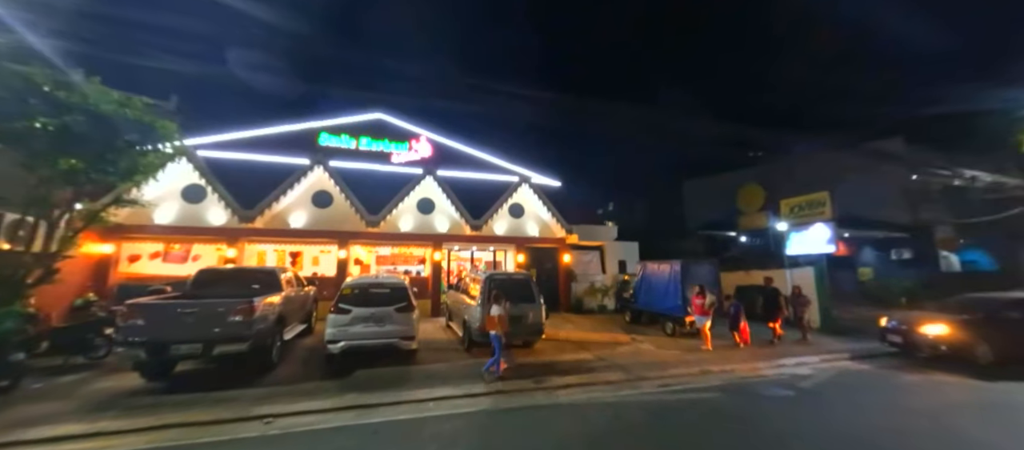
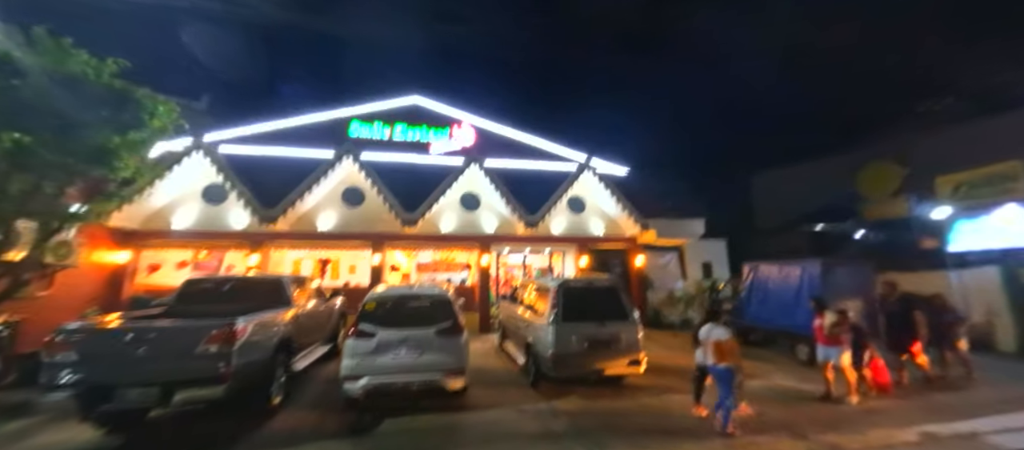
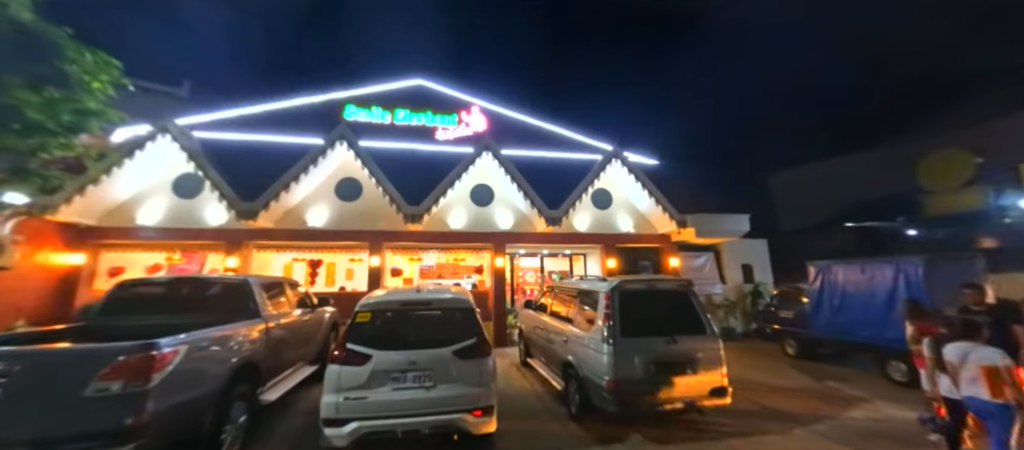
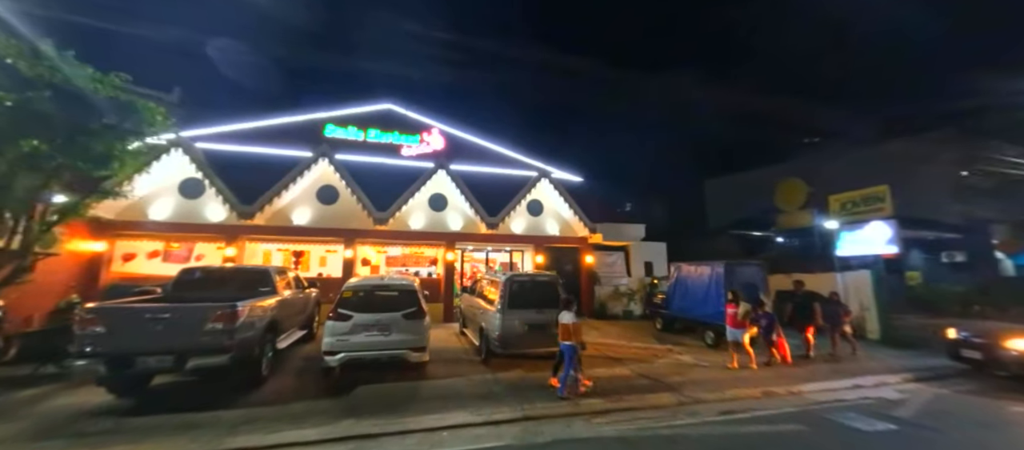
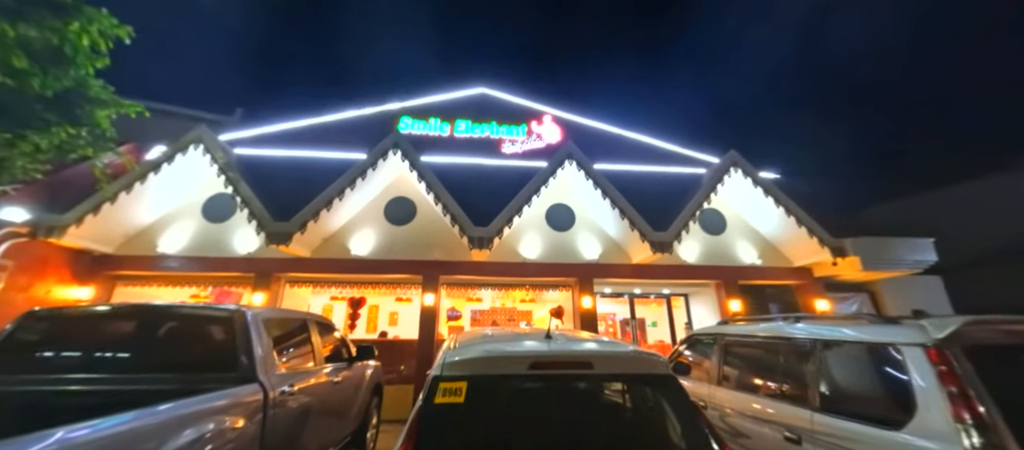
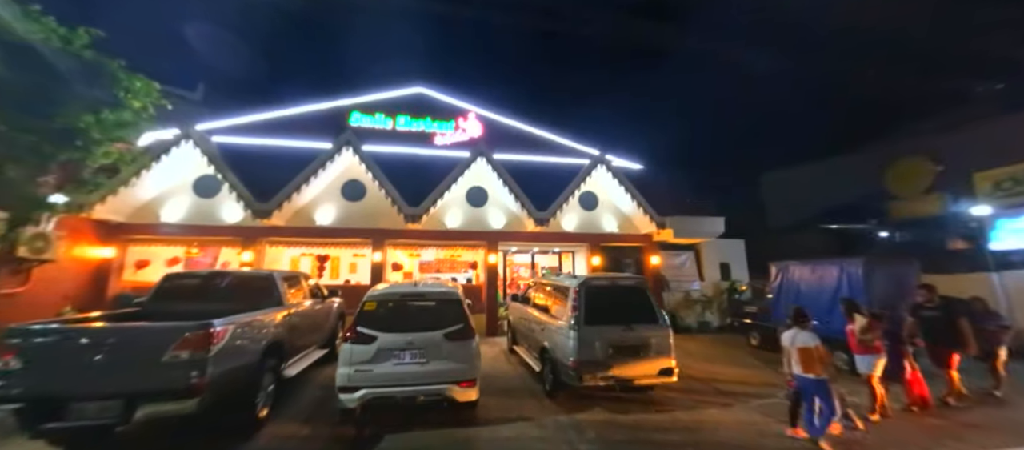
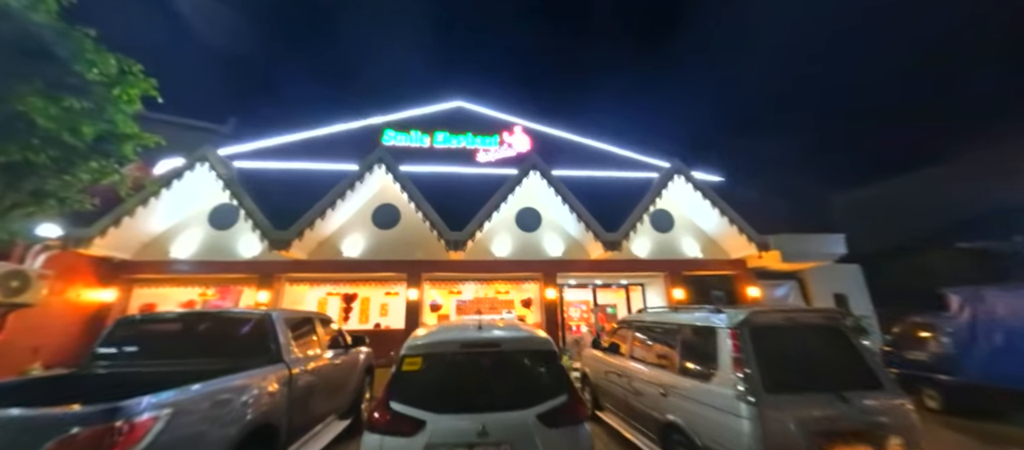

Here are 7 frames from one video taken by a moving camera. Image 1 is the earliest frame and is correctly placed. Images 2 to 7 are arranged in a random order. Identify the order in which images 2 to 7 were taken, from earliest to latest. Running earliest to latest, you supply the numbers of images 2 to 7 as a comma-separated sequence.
4, 2, 6, 3, 7, 5
